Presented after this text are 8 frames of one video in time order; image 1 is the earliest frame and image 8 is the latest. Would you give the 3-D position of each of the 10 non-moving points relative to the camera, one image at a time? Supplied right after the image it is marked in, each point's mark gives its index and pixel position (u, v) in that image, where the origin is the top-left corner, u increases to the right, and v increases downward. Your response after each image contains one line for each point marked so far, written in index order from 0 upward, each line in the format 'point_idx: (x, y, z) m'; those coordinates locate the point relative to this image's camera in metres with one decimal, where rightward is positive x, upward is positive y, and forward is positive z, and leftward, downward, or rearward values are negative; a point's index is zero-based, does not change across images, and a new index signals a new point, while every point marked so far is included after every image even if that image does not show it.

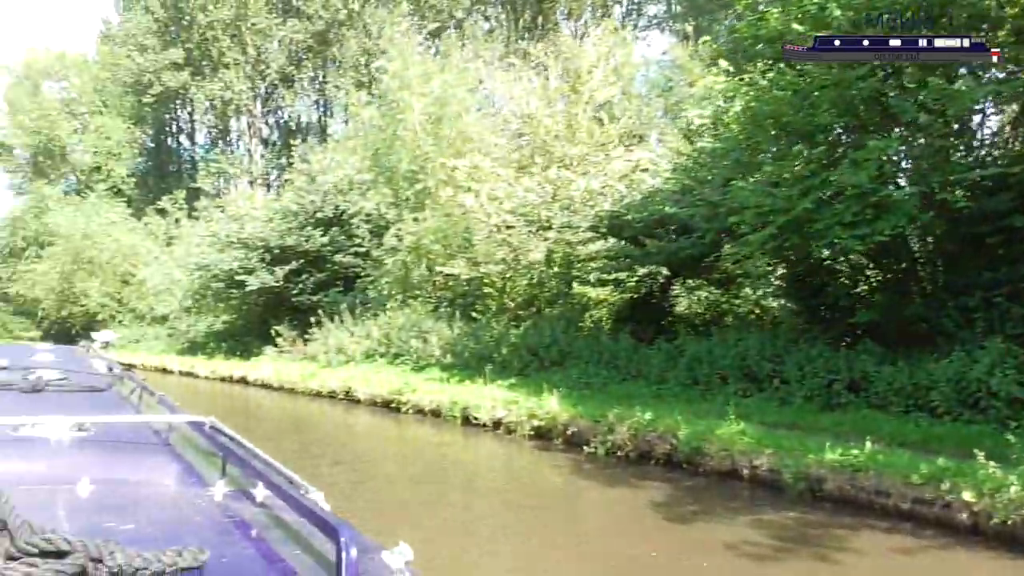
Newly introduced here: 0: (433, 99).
0: (-1.6, +4.2, +16.5) m
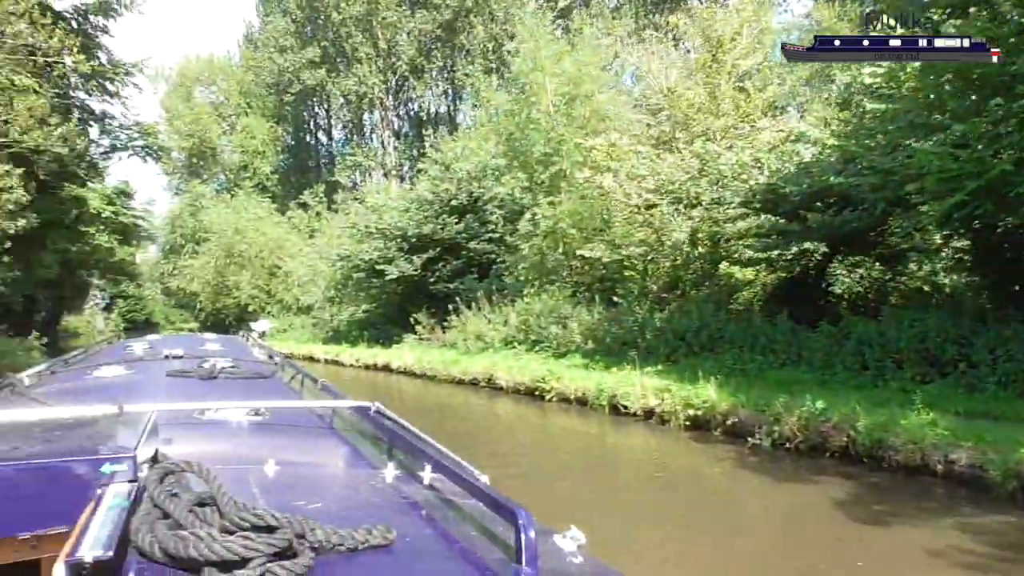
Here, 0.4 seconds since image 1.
0: (+1.3, +4.5, +16.1) m
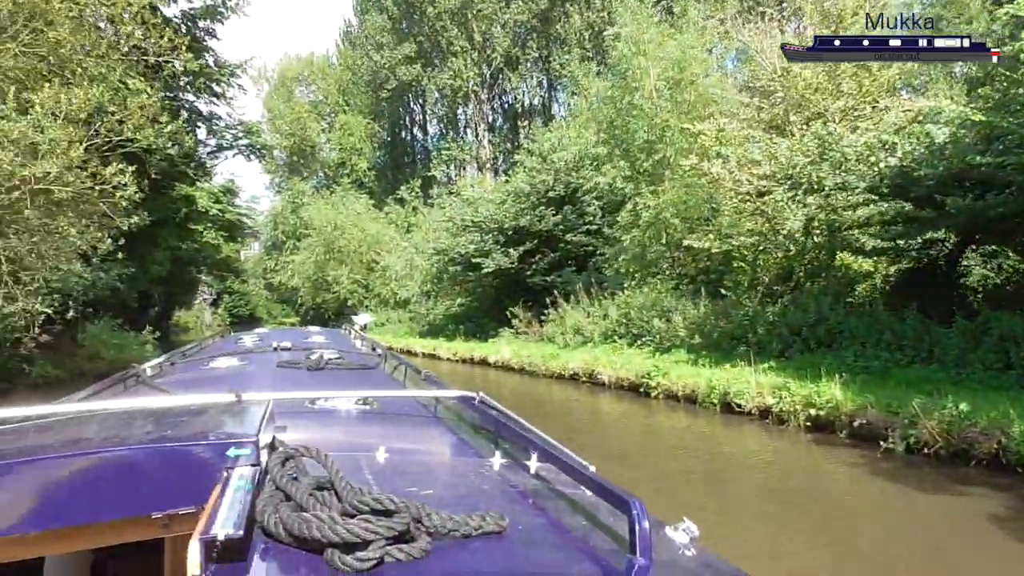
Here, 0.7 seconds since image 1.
0: (+3.3, +4.7, +15.5) m
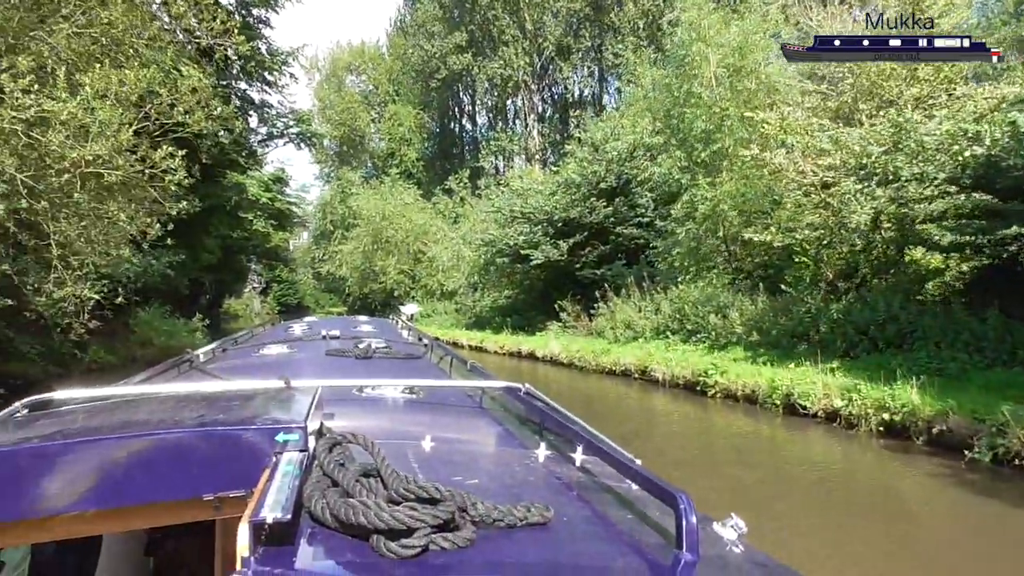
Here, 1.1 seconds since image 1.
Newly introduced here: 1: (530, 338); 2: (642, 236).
0: (+4.4, +4.8, +14.9) m
1: (+0.6, -1.4, +20.0) m
2: (+3.5, +1.4, +19.9) m
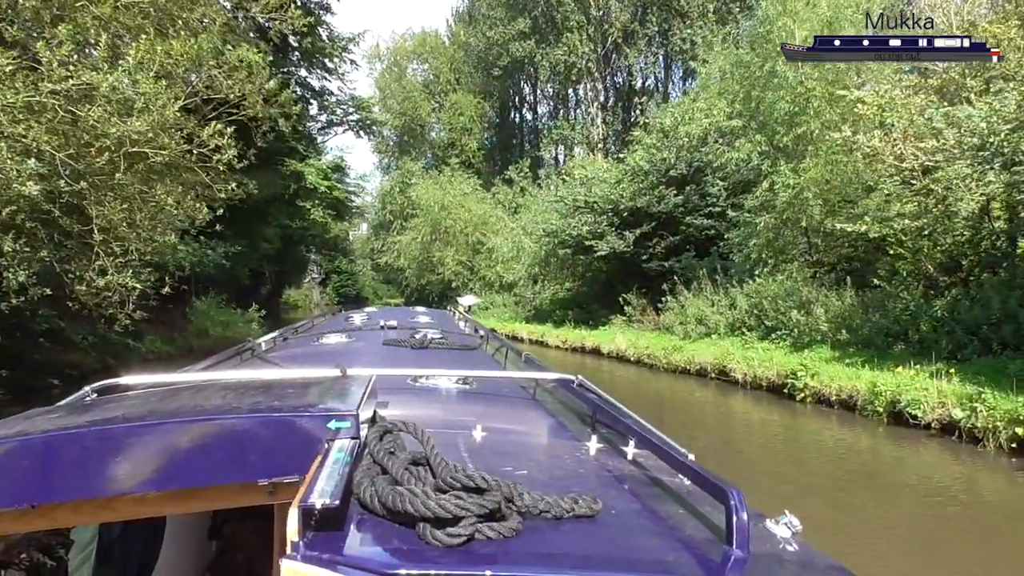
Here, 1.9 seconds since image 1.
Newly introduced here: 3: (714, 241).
0: (+5.6, +4.9, +13.9) m
1: (+2.2, -1.2, +19.3) m
2: (+5.1, +1.6, +19.0) m
3: (+5.3, +1.3, +19.4) m
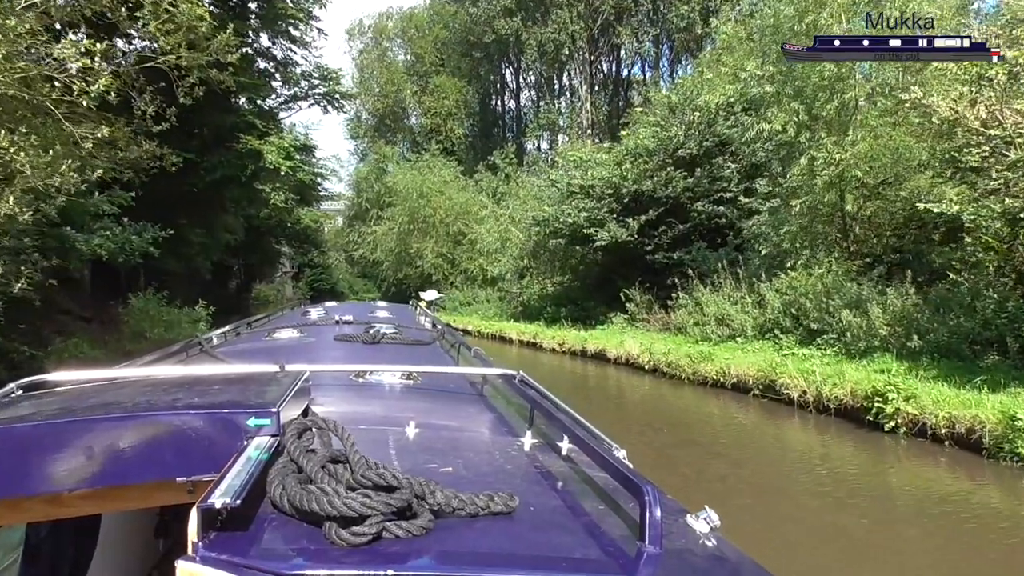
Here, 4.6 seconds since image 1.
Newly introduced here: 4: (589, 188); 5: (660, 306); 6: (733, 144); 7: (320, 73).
0: (+5.5, +5.0, +12.1) m
1: (+1.8, -1.1, +17.4) m
2: (+4.8, +1.7, +17.2) m
3: (+5.0, +1.4, +17.6) m
4: (+1.9, +2.4, +18.8) m
5: (+3.6, -0.4, +18.0) m
6: (+5.2, +3.4, +17.4) m
7: (-4.7, +5.3, +18.5) m
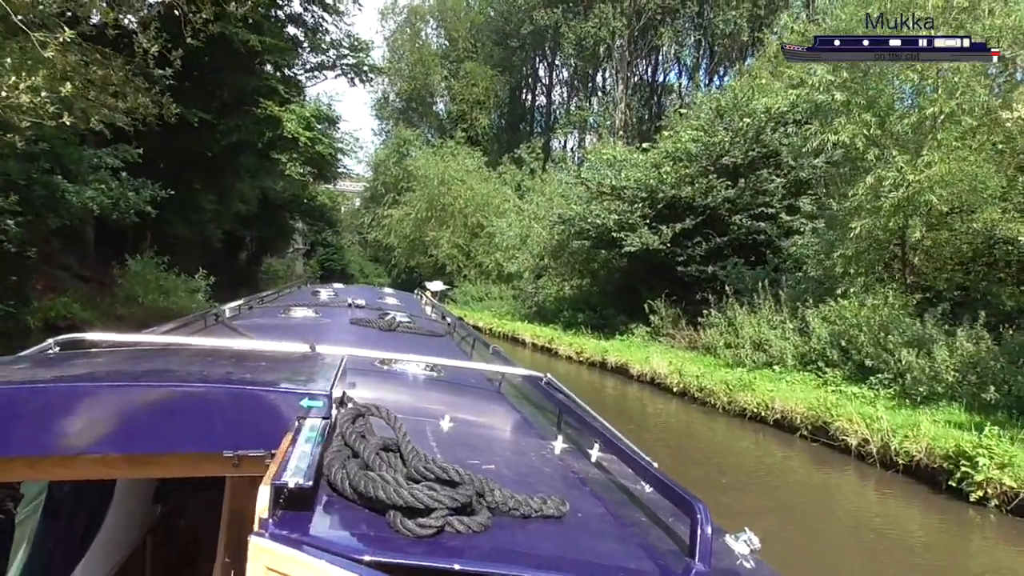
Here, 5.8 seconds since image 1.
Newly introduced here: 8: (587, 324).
0: (+6.2, +4.4, +11.1) m
1: (+2.1, -1.2, +16.5) m
2: (+5.3, +1.2, +16.2) m
3: (+5.5, +0.9, +16.7) m
4: (+2.5, +2.3, +17.8) m
5: (+3.9, -0.7, +17.1) m
6: (+5.9, +2.9, +16.4) m
7: (-3.8, +5.7, +17.7) m
8: (+1.7, -0.9, +19.7) m
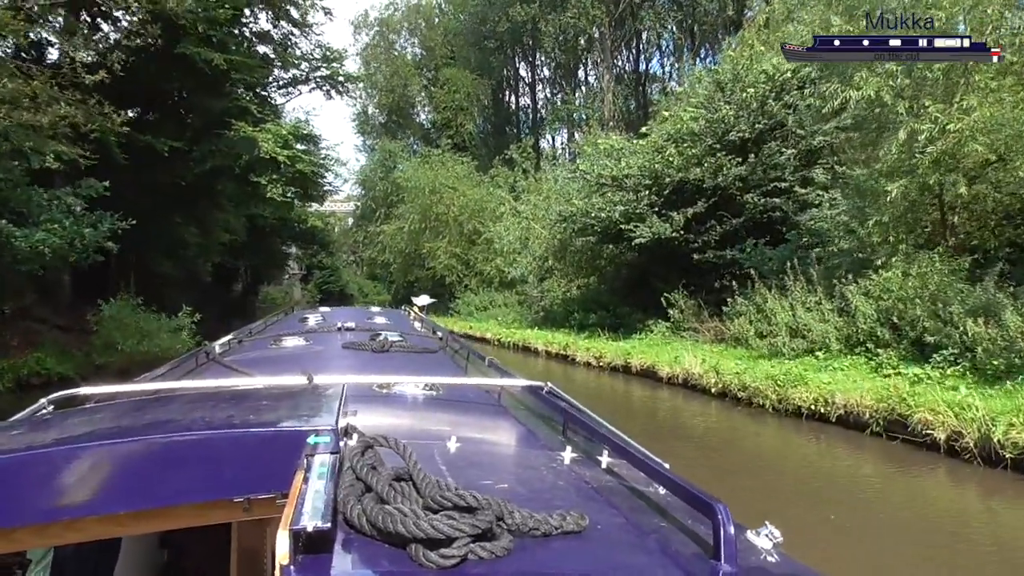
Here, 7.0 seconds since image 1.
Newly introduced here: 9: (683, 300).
0: (+5.8, +4.9, +10.2) m
1: (+2.3, -1.1, +15.6) m
2: (+5.3, +1.6, +15.3) m
3: (+5.5, +1.3, +15.8) m
4: (+2.4, +2.4, +17.0) m
5: (+4.1, -0.5, +16.2) m
6: (+5.7, +3.3, +15.5) m
7: (-4.2, +5.2, +16.8) m
8: (+1.9, -0.9, +18.7) m
9: (+3.5, -0.3, +16.3) m
